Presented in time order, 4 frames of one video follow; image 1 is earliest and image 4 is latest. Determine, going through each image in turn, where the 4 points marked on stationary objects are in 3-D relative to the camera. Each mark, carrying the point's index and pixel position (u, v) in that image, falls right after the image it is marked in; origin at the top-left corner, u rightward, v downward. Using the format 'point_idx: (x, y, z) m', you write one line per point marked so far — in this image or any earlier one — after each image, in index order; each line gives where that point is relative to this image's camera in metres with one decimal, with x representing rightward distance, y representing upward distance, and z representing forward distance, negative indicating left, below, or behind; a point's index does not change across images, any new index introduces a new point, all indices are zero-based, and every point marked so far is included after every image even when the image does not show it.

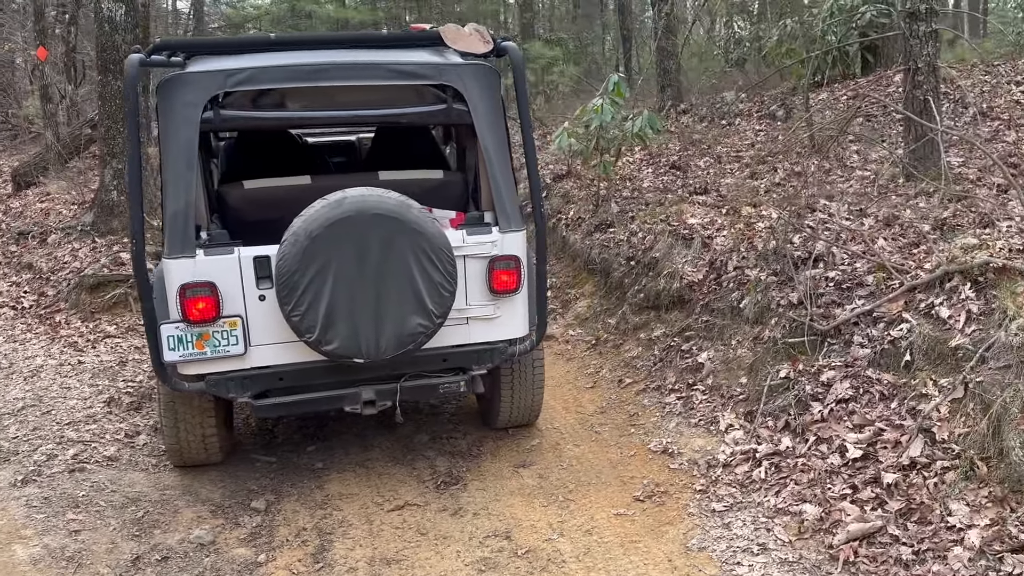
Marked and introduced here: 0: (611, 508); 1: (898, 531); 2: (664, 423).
0: (+0.5, -1.1, +4.2) m
1: (+1.5, -0.9, +3.3) m
2: (+0.9, -0.8, +4.9) m
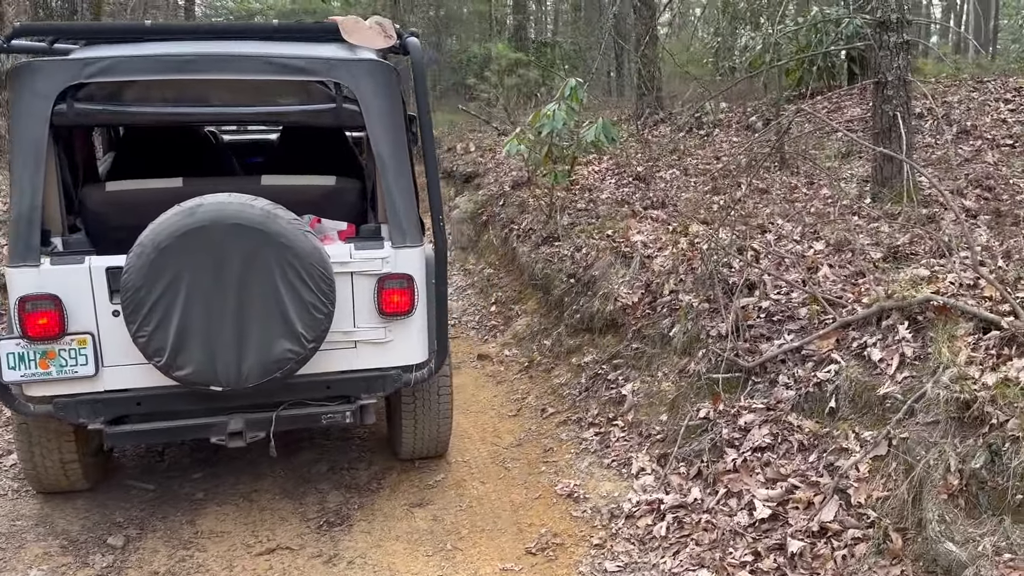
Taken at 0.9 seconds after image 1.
0: (-0.1, -1.2, +3.7) m
1: (+1.0, -1.1, +2.9) m
2: (+0.3, -0.9, +4.5) m
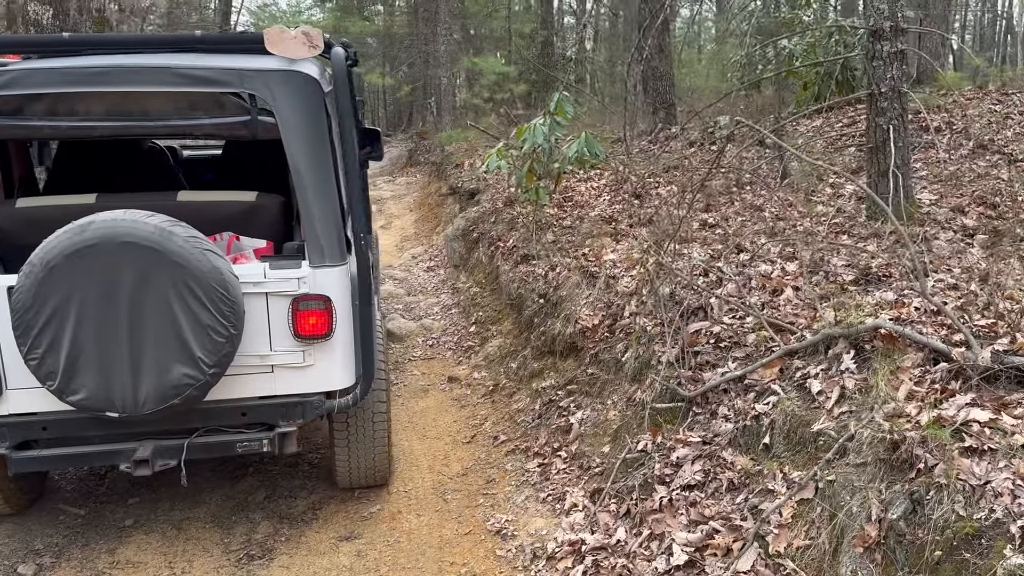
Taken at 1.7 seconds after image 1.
0: (-0.4, -1.3, +3.5) m
1: (+0.6, -1.2, +2.6) m
2: (0.0, -1.0, +4.2) m
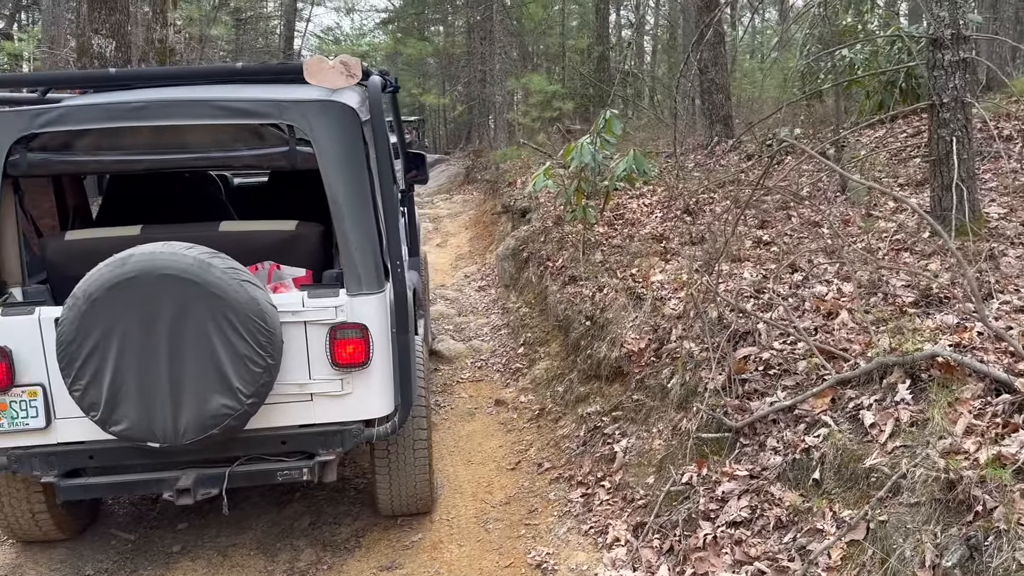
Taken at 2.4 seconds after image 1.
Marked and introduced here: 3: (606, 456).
0: (-0.3, -1.4, +3.4) m
1: (+0.6, -1.3, +2.5) m
2: (+0.2, -1.1, +4.1) m
3: (+0.5, -0.9, +4.5) m
